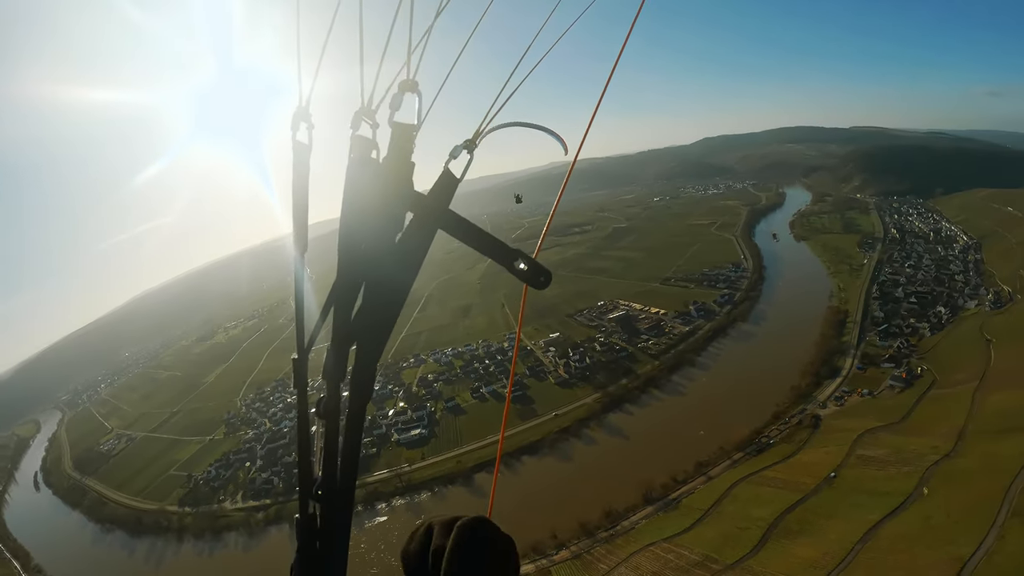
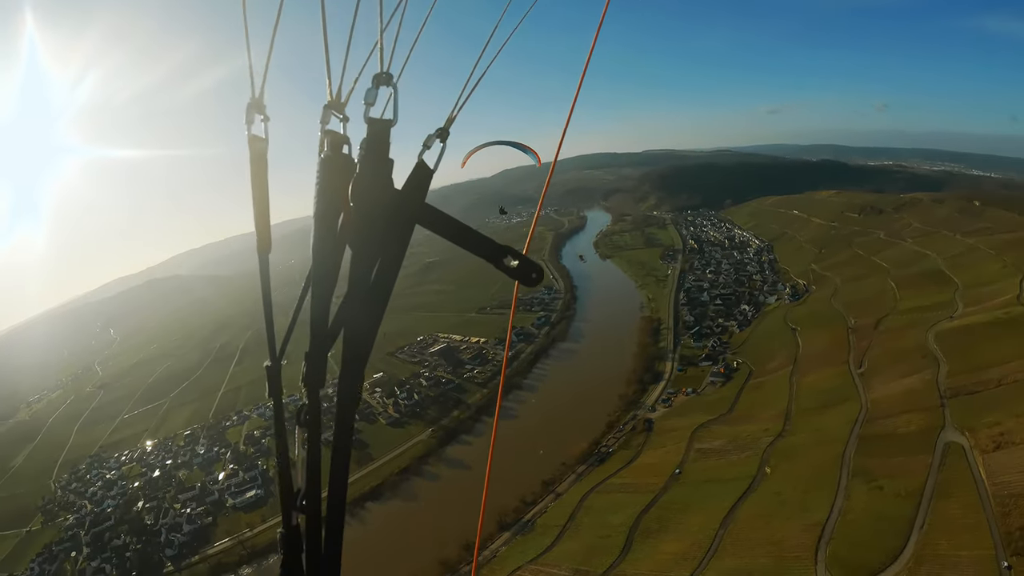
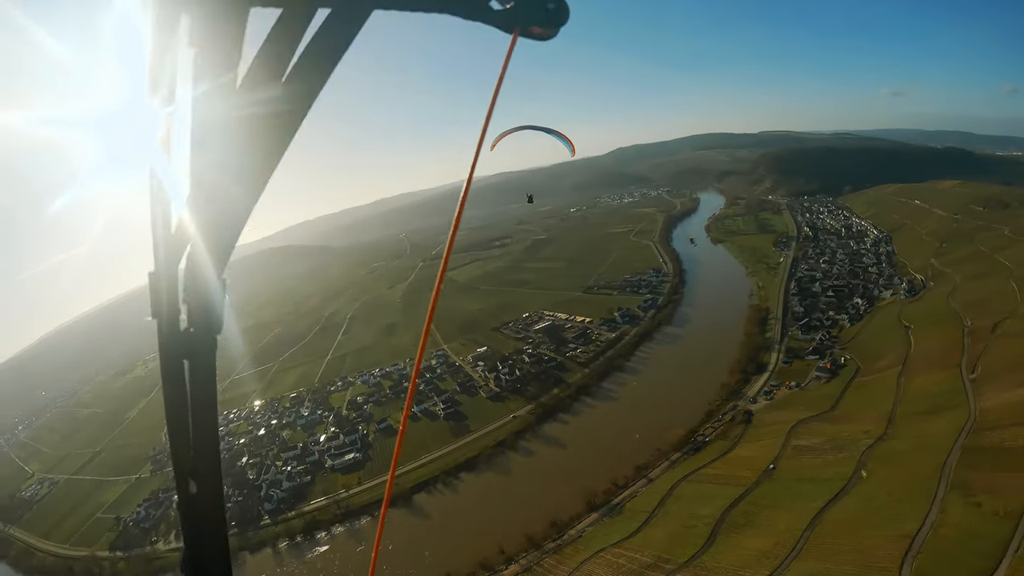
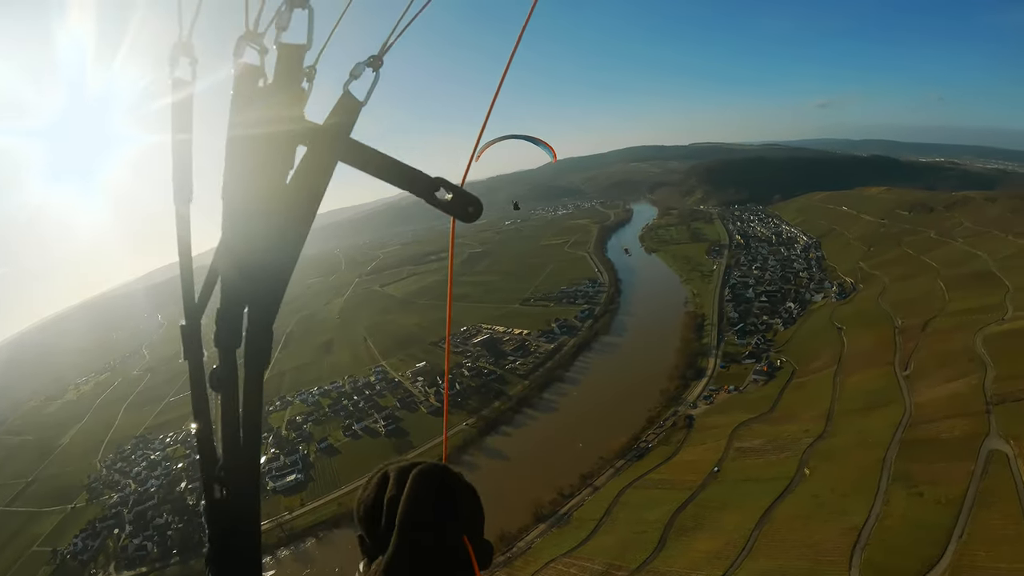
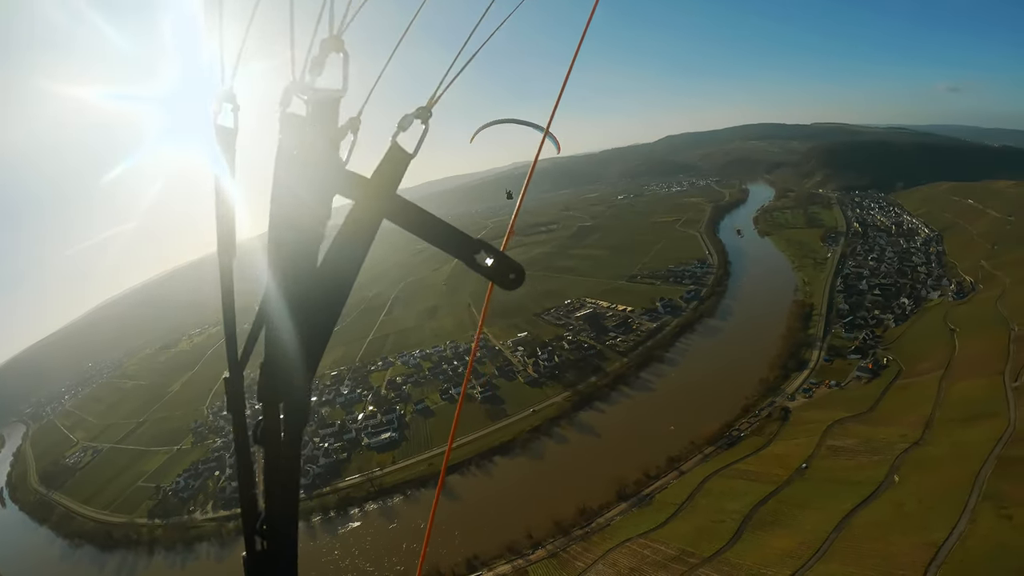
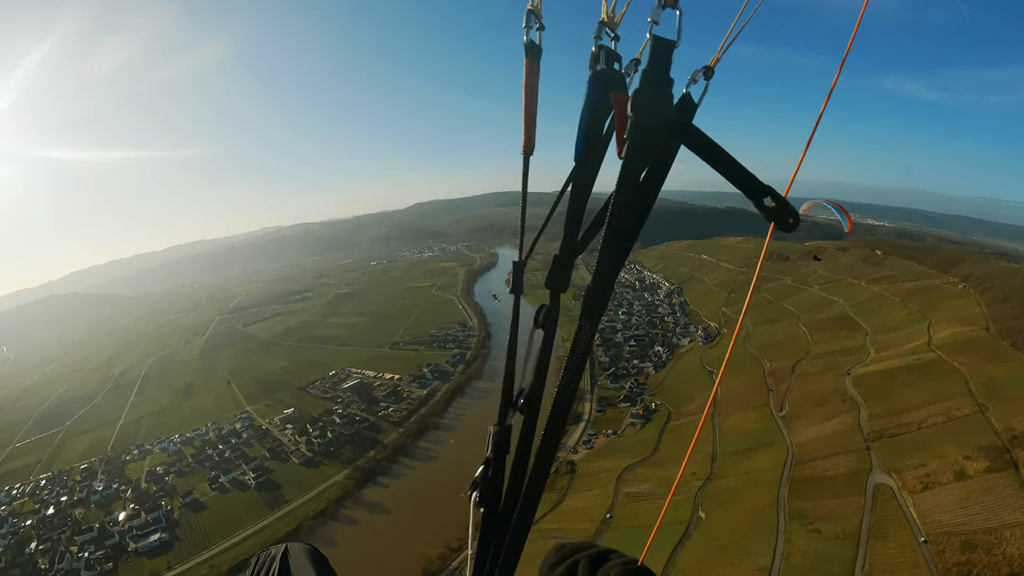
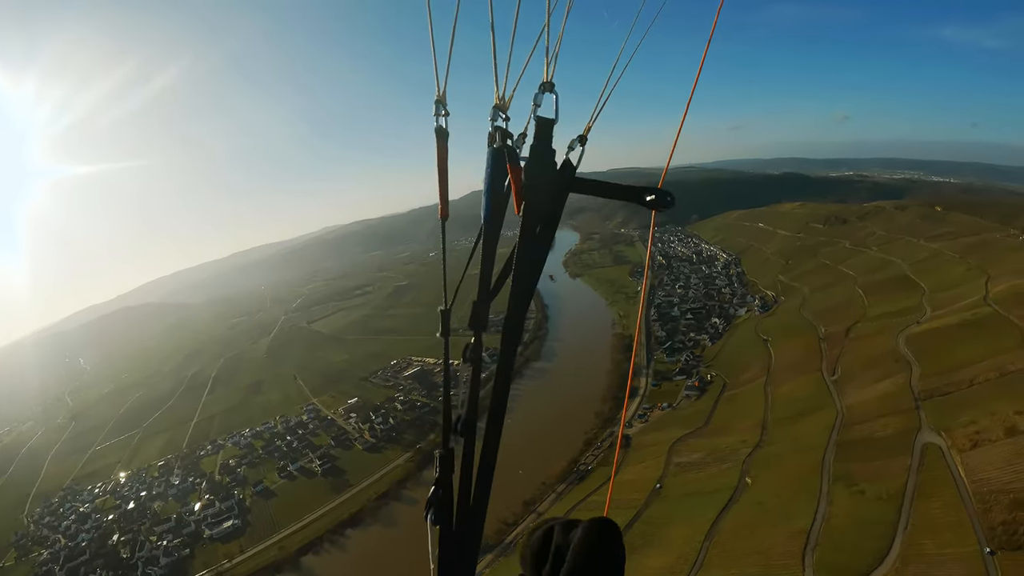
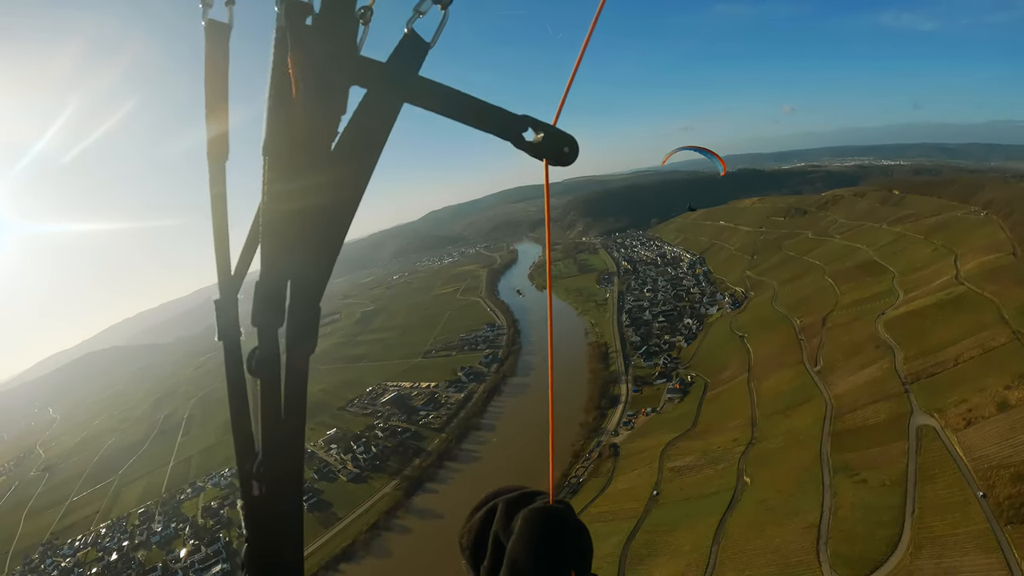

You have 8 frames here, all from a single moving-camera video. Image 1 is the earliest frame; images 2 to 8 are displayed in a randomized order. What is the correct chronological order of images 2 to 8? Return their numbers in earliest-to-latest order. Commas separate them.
5, 3, 4, 2, 7, 8, 6
